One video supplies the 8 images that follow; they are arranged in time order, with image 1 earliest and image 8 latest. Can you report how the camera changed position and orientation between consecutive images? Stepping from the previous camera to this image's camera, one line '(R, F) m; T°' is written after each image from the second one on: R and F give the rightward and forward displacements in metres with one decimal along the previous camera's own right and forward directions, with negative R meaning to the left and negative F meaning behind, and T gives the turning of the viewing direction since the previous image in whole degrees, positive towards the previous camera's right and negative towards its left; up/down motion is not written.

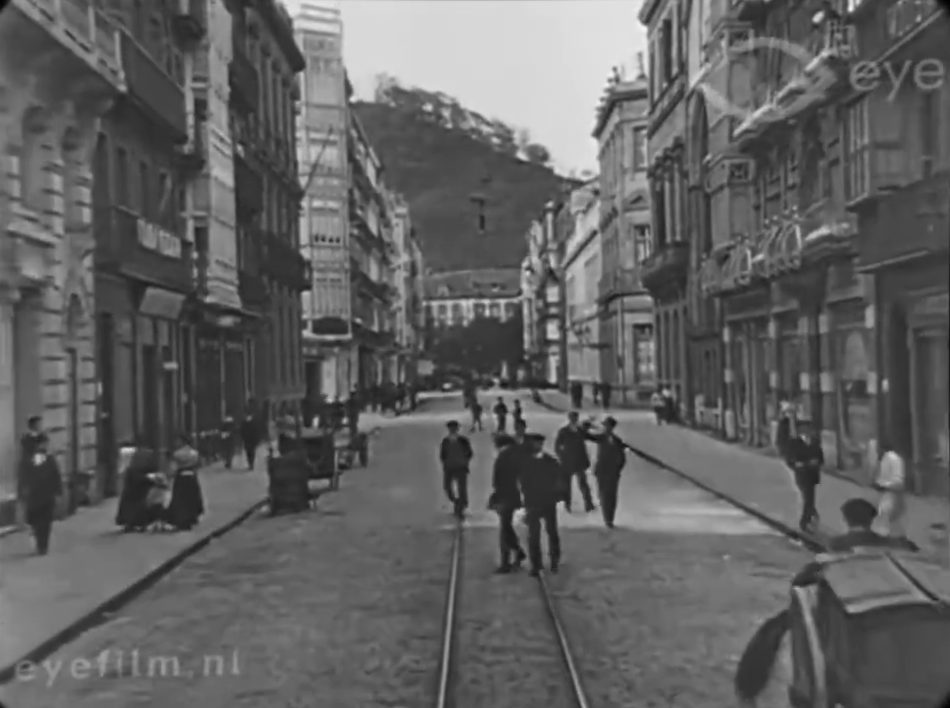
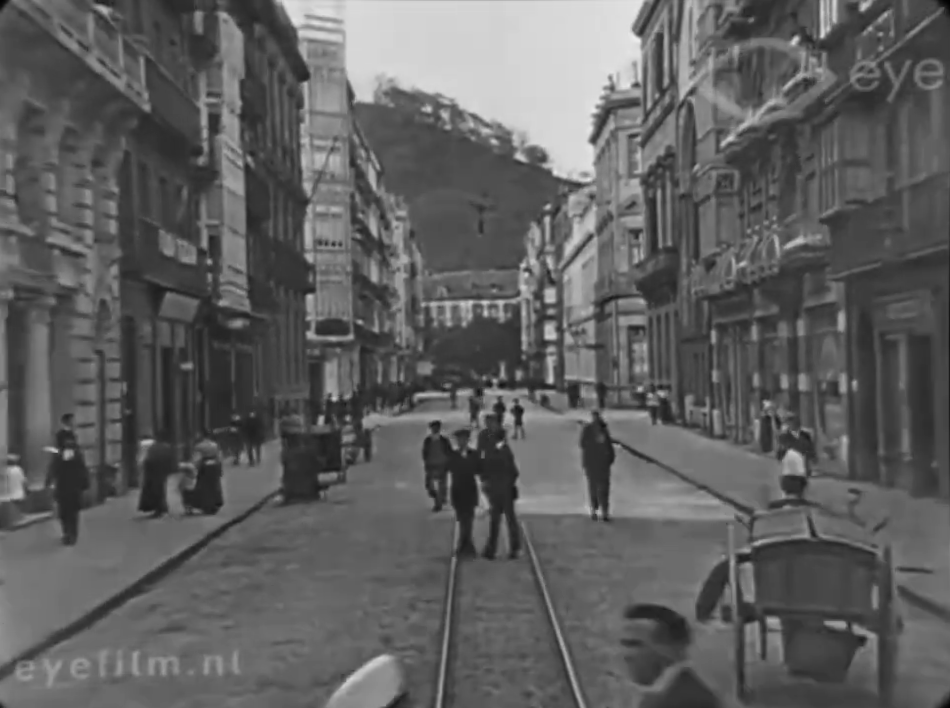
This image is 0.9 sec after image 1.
(0.0, -1.9) m; 0°
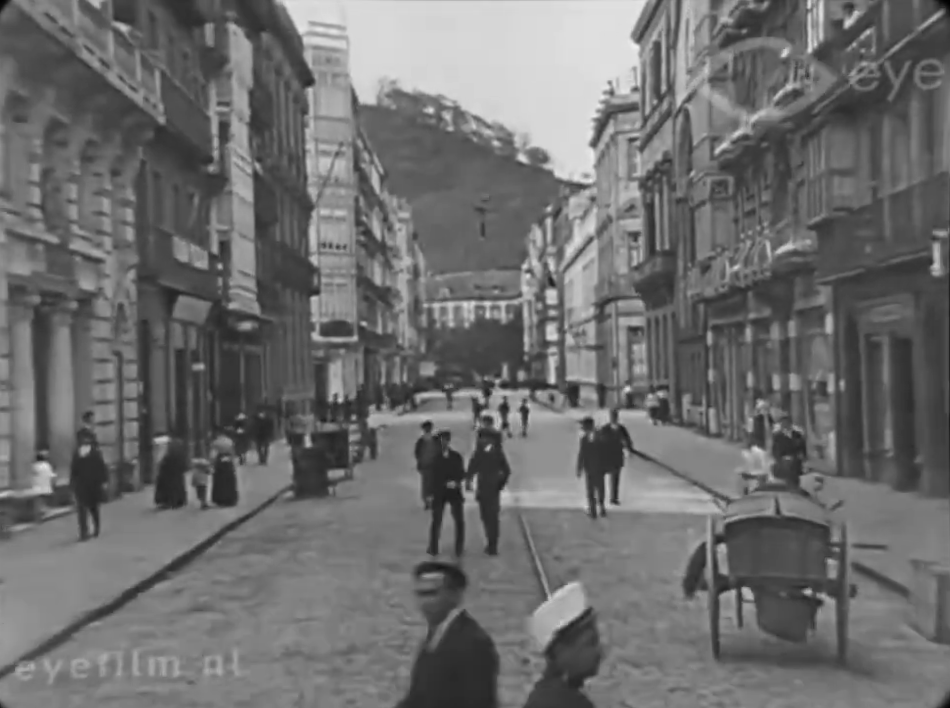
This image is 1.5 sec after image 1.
(0.0, -1.1) m; 0°
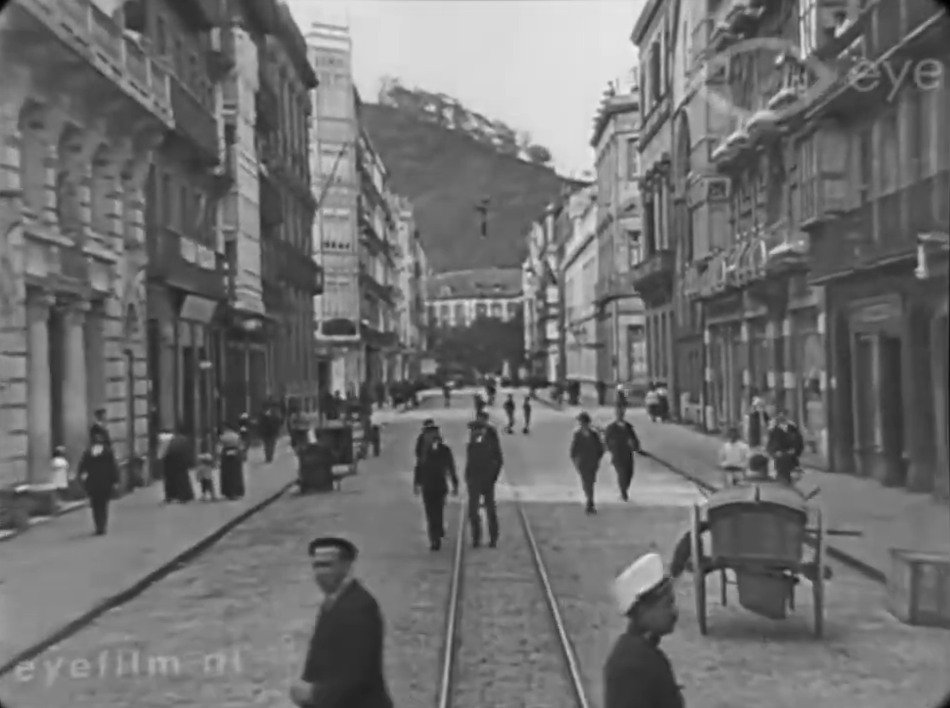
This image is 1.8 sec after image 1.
(0.0, -0.7) m; 0°
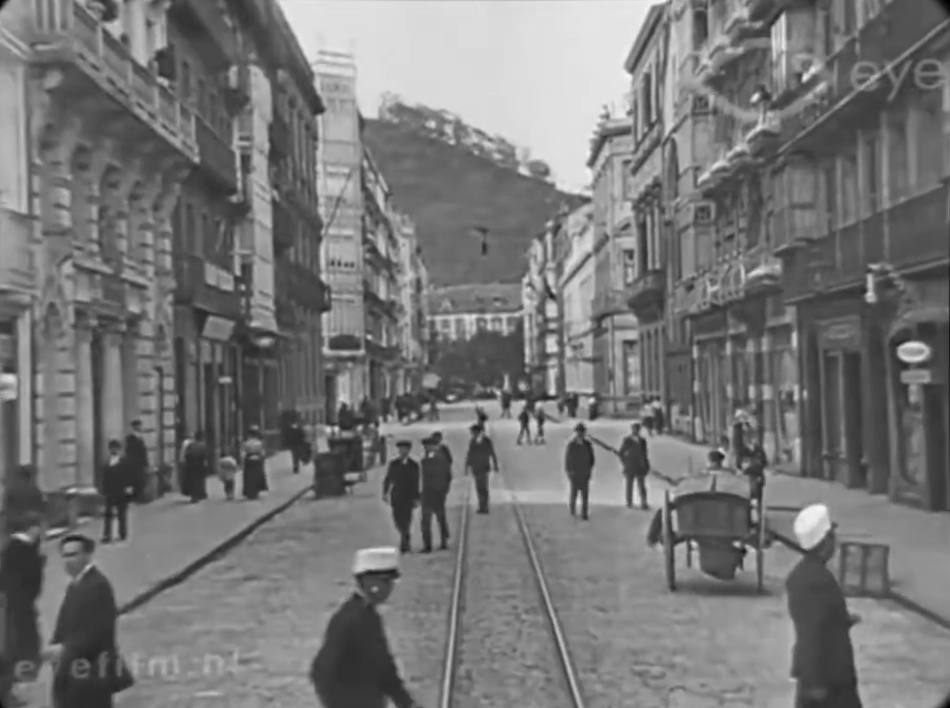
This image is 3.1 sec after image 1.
(0.0, -2.6) m; 0°
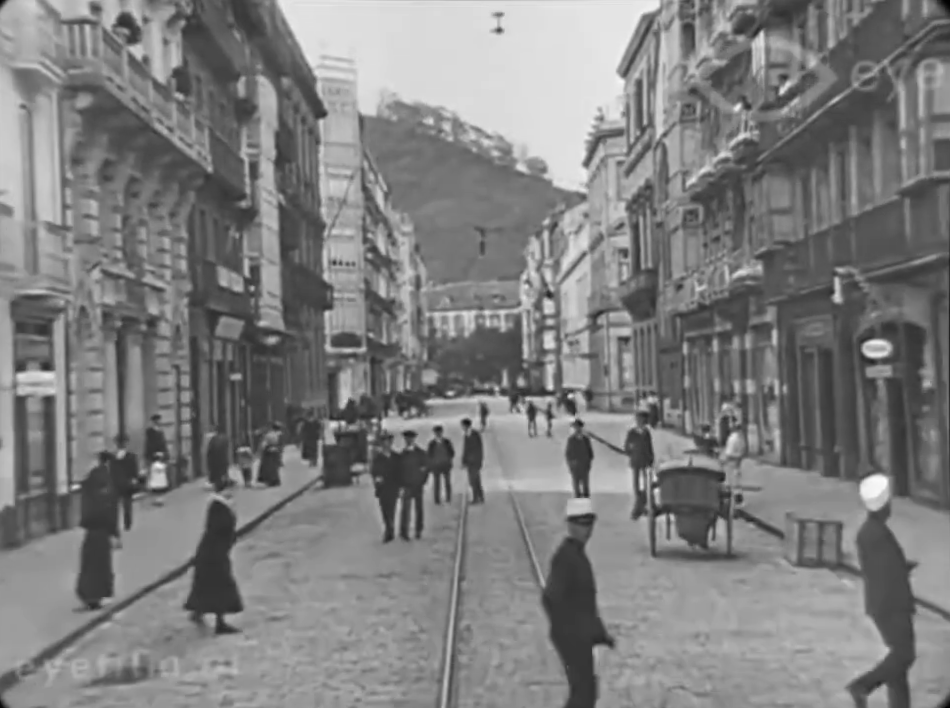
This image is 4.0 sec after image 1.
(0.0, -1.9) m; 0°
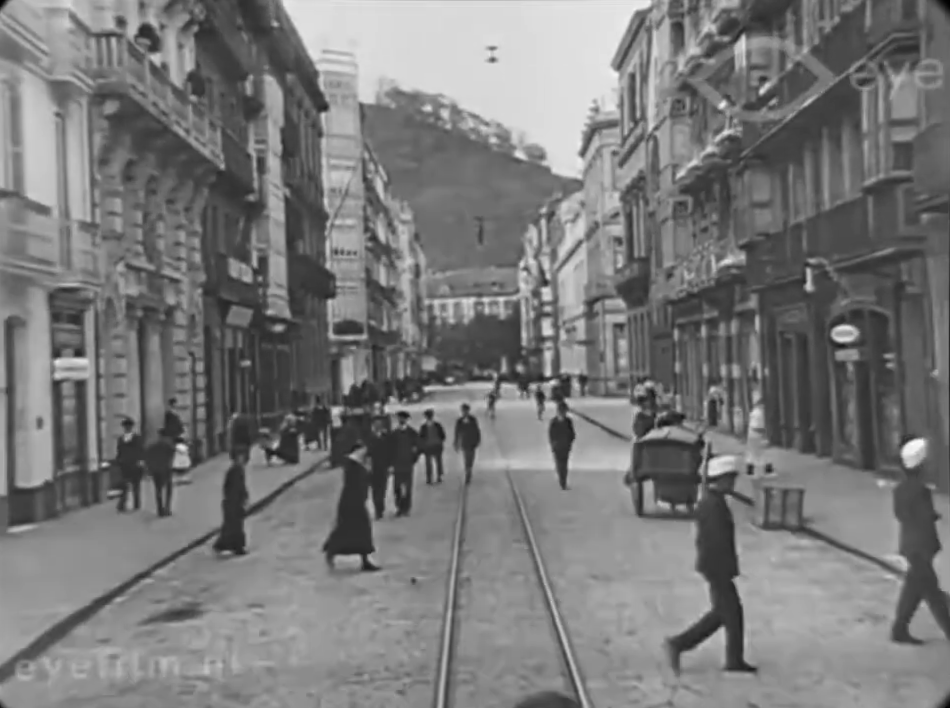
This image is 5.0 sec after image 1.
(0.0, -1.9) m; 0°
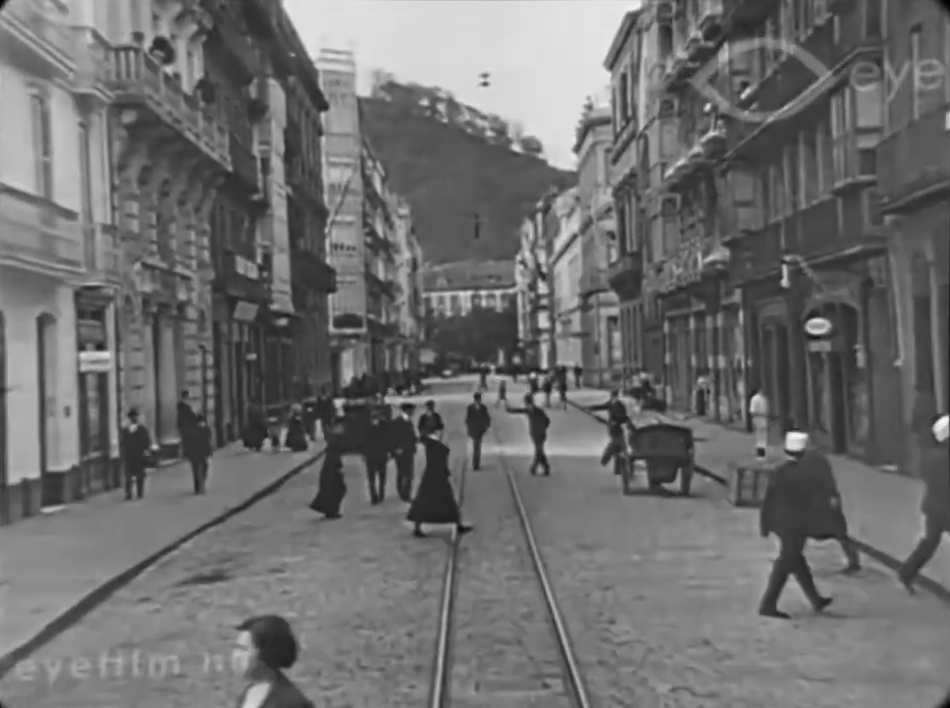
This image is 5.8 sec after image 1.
(0.0, -1.7) m; 0°
